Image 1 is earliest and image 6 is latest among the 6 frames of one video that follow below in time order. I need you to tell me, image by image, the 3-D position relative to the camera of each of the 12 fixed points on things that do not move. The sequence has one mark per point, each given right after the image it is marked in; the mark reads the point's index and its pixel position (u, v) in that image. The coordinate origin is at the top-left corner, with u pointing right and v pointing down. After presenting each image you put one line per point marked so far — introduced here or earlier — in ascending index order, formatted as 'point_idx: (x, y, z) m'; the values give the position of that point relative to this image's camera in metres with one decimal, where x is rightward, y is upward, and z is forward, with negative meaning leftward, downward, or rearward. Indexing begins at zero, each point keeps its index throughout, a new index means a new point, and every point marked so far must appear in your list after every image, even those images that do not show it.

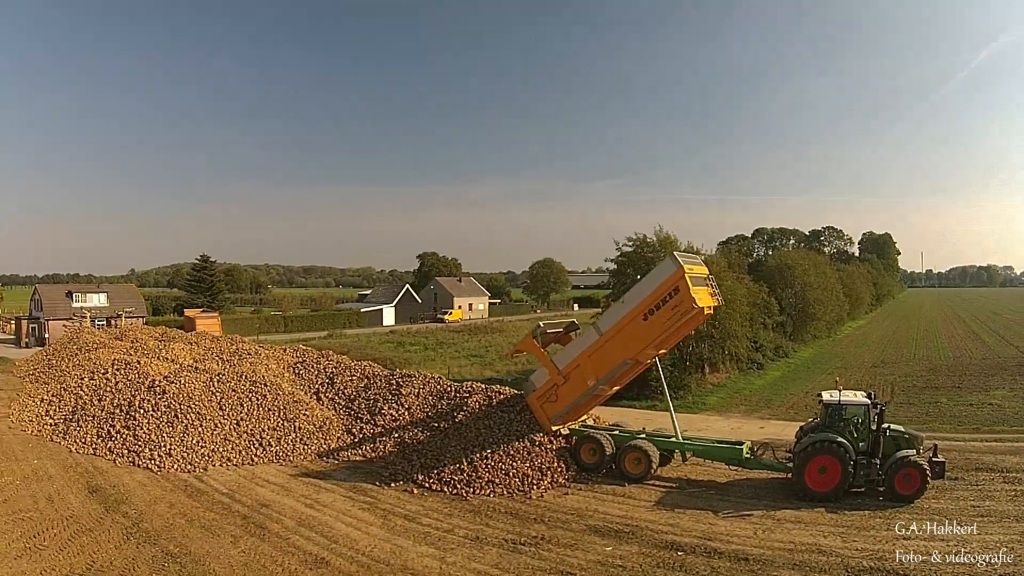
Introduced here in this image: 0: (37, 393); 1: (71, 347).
0: (-10.0, -2.4, +13.9) m
1: (-11.0, -1.5, +16.7) m
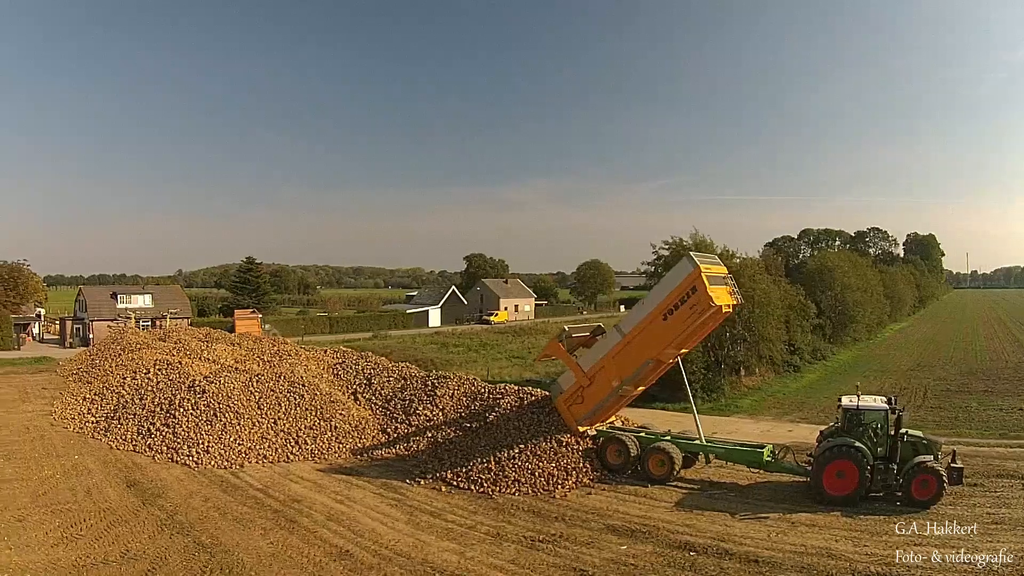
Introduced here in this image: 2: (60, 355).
0: (-9.8, -2.5, +15.0) m
1: (-10.5, -1.7, +17.9) m
2: (-12.8, -2.0, +18.7) m
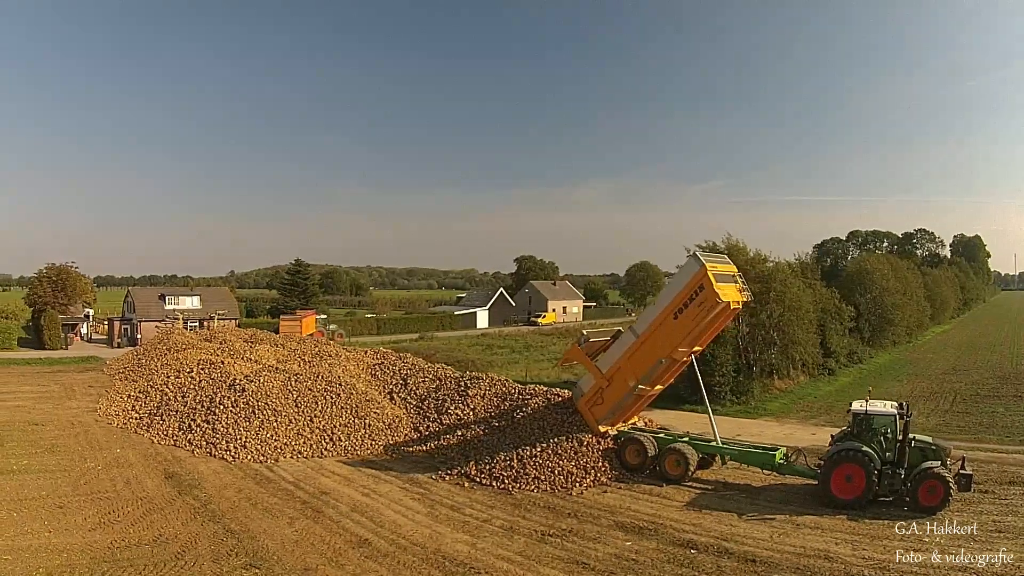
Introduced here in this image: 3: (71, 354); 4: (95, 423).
0: (-9.5, -2.7, +16.3) m
1: (-10.1, -1.8, +19.2) m
2: (-12.3, -2.1, +20.2) m
3: (-13.2, -2.1, +19.8) m
4: (-9.2, -3.1, +14.6) m
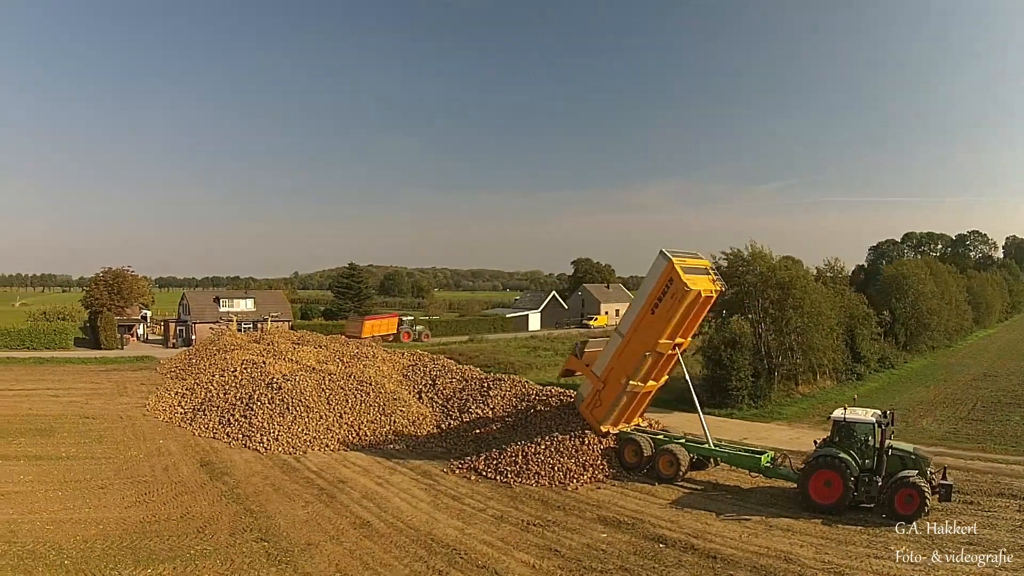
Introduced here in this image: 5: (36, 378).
0: (-9.6, -2.8, +18.3) m
1: (-9.9, -1.9, +21.3) m
2: (-12.0, -2.2, +22.5) m
3: (-13.0, -2.2, +22.1) m
4: (-9.4, -3.2, +16.6) m
5: (-13.4, -2.6, +18.4) m
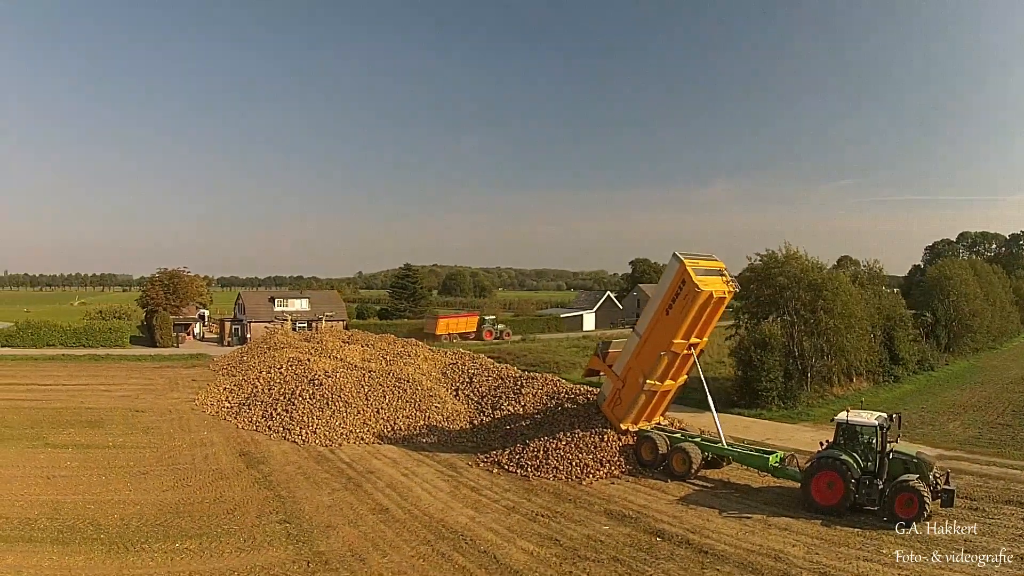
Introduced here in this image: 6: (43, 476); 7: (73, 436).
0: (-9.1, -2.9, +20.0) m
1: (-9.1, -2.0, +23.0) m
2: (-11.1, -2.3, +24.3) m
3: (-12.1, -2.3, +24.1) m
4: (-9.0, -3.3, +18.3) m
5: (-12.8, -2.7, +20.4) m
6: (-8.6, -3.5, +12.0) m
7: (-9.8, -3.3, +14.7) m
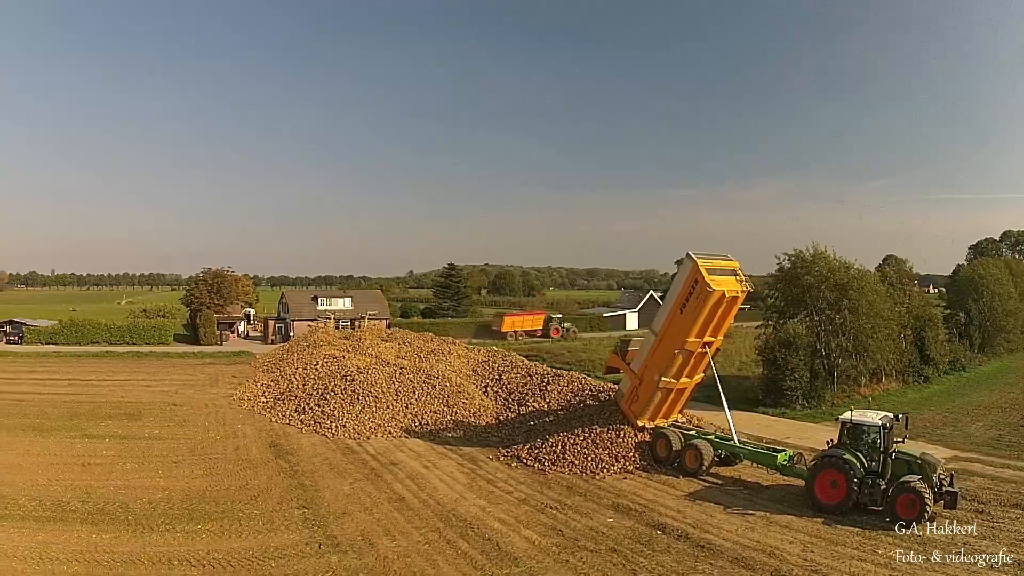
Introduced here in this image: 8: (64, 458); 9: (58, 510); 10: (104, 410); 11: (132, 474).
0: (-8.5, -2.9, +21.2) m
1: (-8.3, -2.0, +24.2) m
2: (-10.2, -2.3, +25.7) m
3: (-11.2, -2.3, +25.6) m
4: (-8.6, -3.3, +19.5) m
5: (-12.3, -2.7, +22.0) m
6: (-8.7, -3.5, +13.3) m
7: (-9.7, -3.3, +16.0) m
8: (-9.2, -3.5, +13.5) m
9: (-7.2, -3.5, +10.5) m
10: (-10.9, -3.2, +17.5) m
11: (-7.4, -3.6, +12.8) m
